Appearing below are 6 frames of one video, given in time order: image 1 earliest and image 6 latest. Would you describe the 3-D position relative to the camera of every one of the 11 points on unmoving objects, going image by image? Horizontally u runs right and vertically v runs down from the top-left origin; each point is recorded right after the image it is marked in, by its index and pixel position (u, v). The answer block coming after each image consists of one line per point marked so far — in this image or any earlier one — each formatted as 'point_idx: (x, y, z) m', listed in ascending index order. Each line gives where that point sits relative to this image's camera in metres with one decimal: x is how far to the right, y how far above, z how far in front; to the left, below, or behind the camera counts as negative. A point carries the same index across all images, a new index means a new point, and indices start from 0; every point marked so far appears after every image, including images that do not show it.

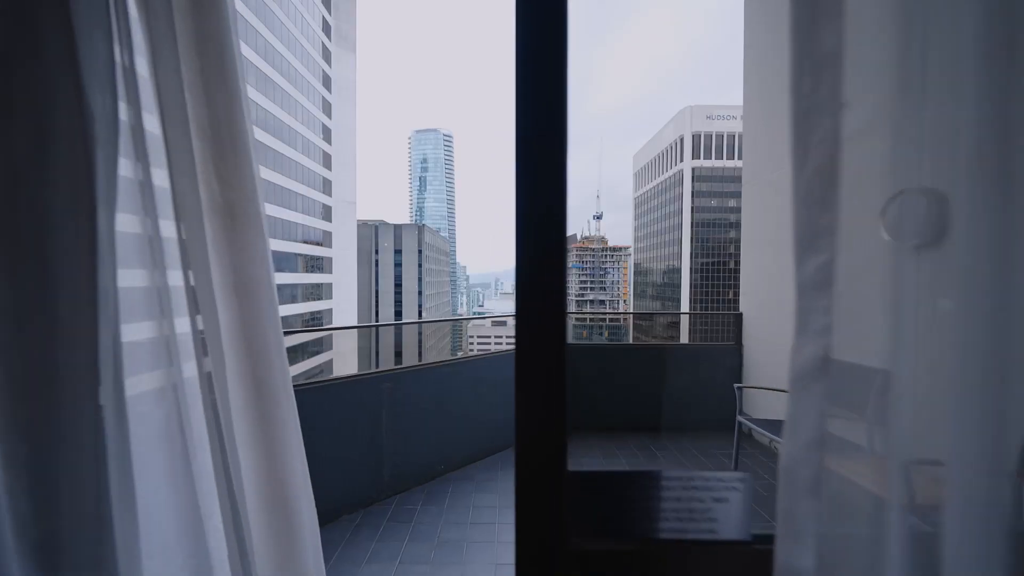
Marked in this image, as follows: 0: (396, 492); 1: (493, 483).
0: (-0.7, -1.3, +2.7) m
1: (-0.1, -1.3, +2.8) m
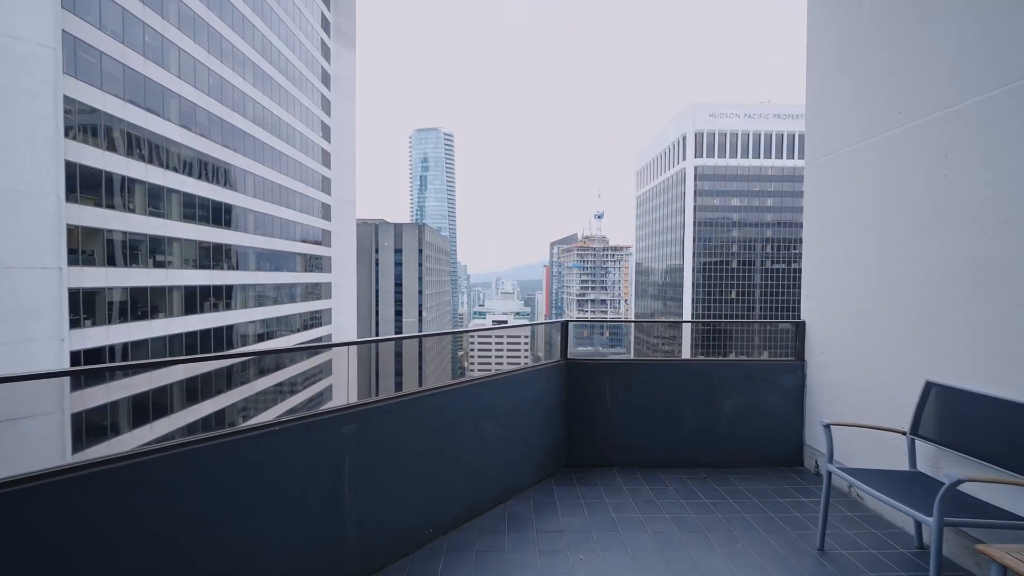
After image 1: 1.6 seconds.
0: (-0.7, -1.3, +2.0) m
1: (-0.1, -1.3, +2.1) m
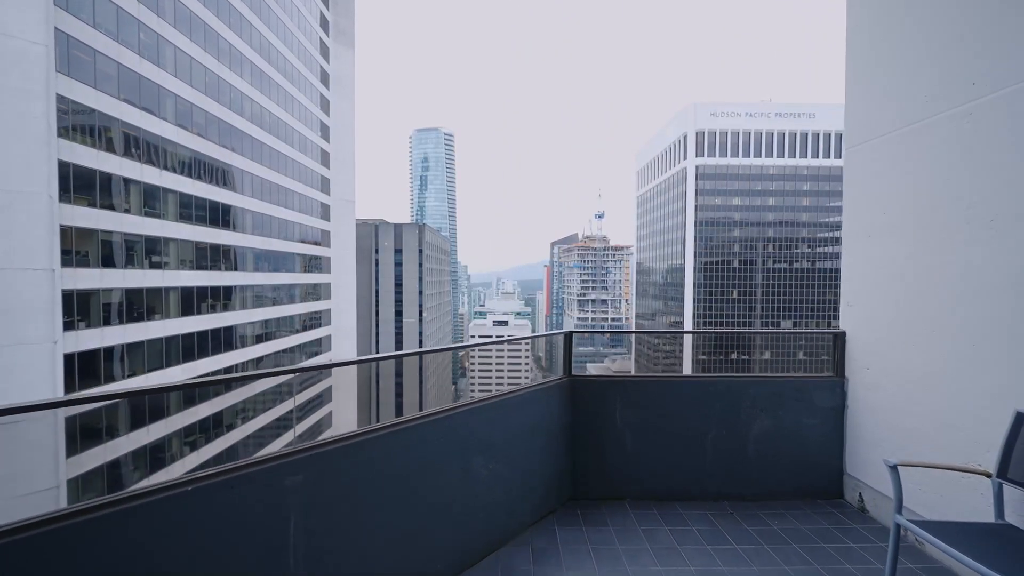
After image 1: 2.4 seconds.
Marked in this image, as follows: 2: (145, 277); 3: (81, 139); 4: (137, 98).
0: (-0.7, -1.4, +1.7) m
1: (-0.1, -1.3, +1.7) m
2: (-16.2, +0.5, +19.0) m
3: (-16.4, +5.7, +16.3) m
4: (-16.7, +8.5, +19.2) m
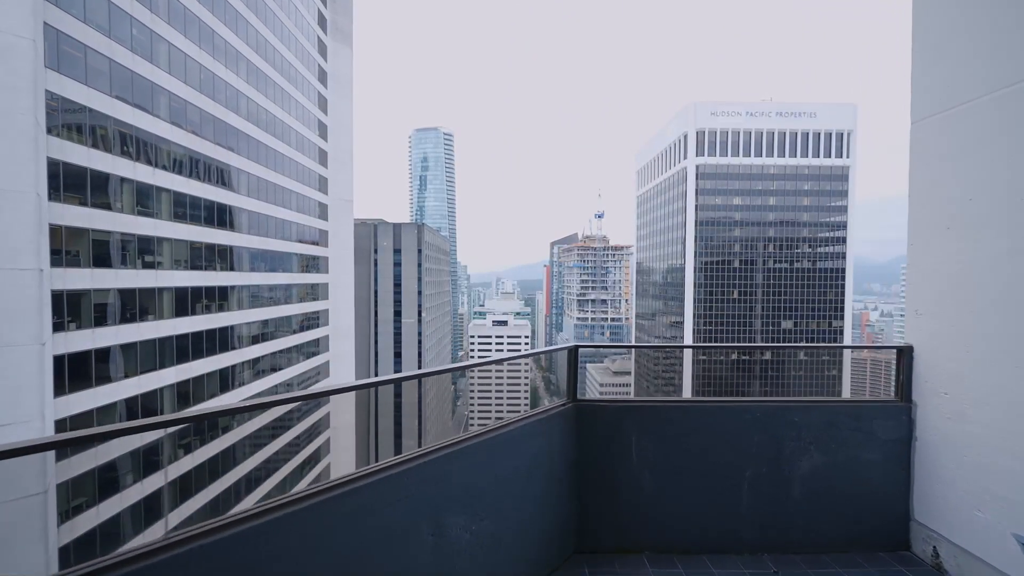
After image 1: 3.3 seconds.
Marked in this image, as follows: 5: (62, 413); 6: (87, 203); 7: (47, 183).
0: (-0.7, -1.4, +1.2) m
1: (-0.1, -1.4, +1.2) m
2: (-16.3, +0.5, +18.5) m
3: (-16.4, +5.7, +15.8) m
4: (-16.8, +8.5, +18.7) m
5: (-15.2, -4.2, +14.6) m
6: (-16.4, +3.3, +16.3) m
7: (-15.6, +3.5, +14.5) m
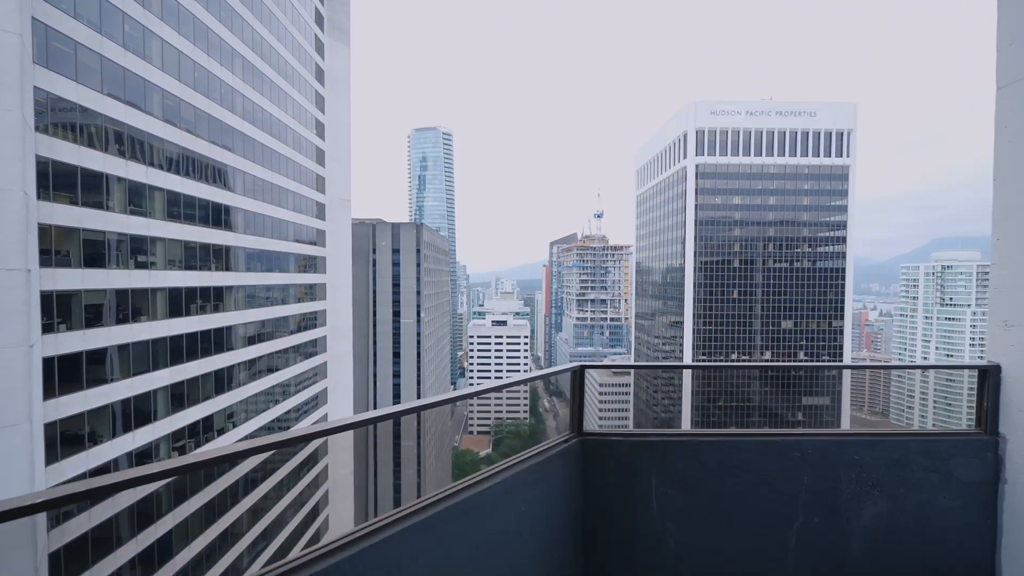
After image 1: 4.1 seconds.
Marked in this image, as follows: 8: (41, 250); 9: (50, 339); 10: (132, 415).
0: (-0.8, -1.4, +0.8) m
1: (-0.2, -1.4, +0.8) m
2: (-16.3, +0.4, +18.0) m
3: (-16.5, +5.6, +15.3) m
4: (-16.9, +8.4, +18.3) m
5: (-15.3, -4.2, +14.1) m
6: (-16.5, +3.3, +15.9) m
7: (-15.7, +3.5, +14.1) m
8: (-16.3, +1.3, +14.4) m
9: (-15.8, -1.7, +14.3) m
10: (-15.6, -5.2, +17.5) m
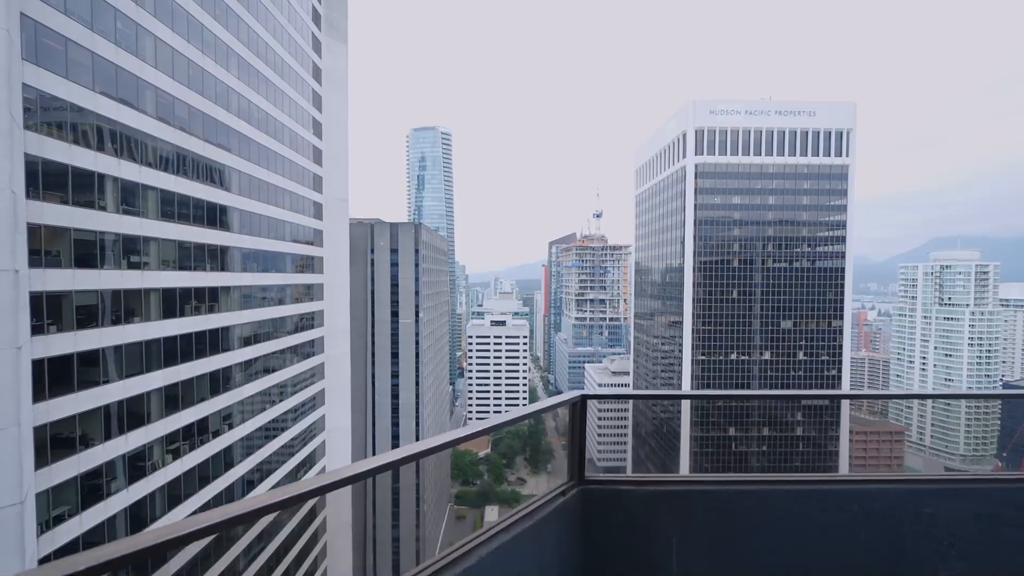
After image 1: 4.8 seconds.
0: (-0.8, -1.4, +0.4) m
1: (-0.2, -1.4, +0.5) m
2: (-16.4, +0.4, +17.7) m
3: (-16.6, +5.6, +14.9) m
4: (-17.0, +8.4, +17.9) m
5: (-15.4, -4.3, +13.8) m
6: (-16.6, +3.2, +15.5) m
7: (-15.8, +3.5, +13.7) m
8: (-16.4, +1.3, +14.0) m
9: (-15.9, -1.7, +13.9) m
10: (-15.7, -5.3, +17.1) m
